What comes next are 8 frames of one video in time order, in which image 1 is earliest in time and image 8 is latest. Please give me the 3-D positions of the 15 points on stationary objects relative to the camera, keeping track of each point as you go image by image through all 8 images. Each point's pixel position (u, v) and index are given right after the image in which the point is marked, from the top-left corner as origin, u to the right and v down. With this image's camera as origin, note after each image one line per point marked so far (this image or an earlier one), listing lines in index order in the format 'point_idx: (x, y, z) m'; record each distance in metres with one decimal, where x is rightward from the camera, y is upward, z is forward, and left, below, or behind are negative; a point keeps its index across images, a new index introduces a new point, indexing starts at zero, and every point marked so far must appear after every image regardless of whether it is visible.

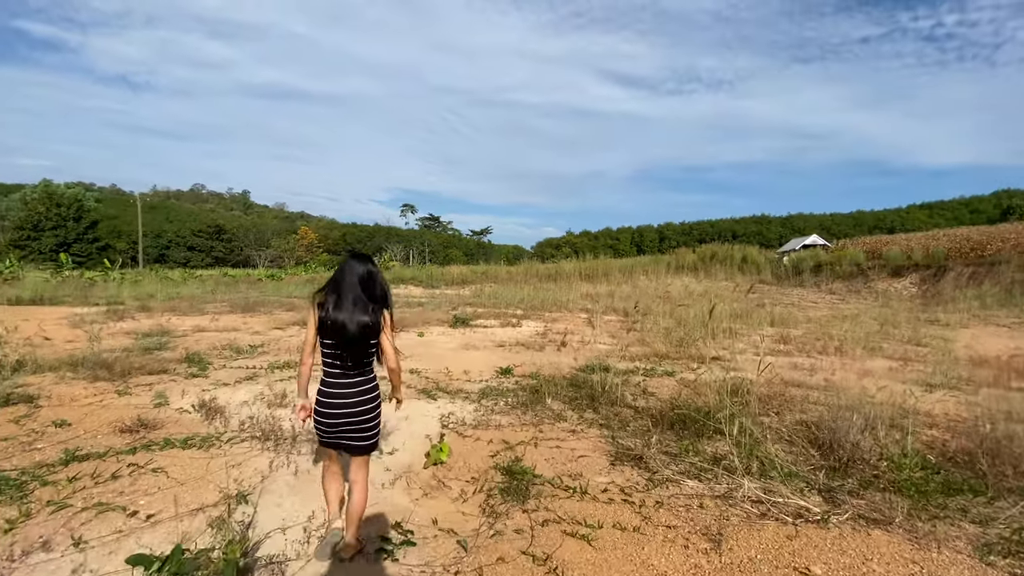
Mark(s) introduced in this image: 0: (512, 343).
0: (0.0, -1.1, +9.4) m
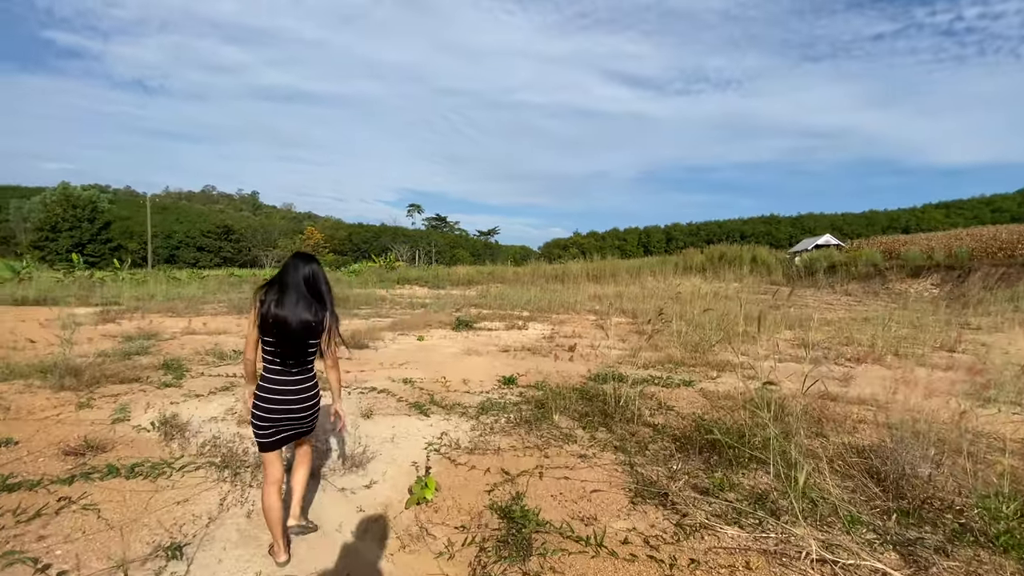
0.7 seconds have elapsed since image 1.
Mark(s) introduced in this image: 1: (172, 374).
0: (+0.1, -1.1, +8.8) m
1: (-4.2, -1.1, +6.0) m
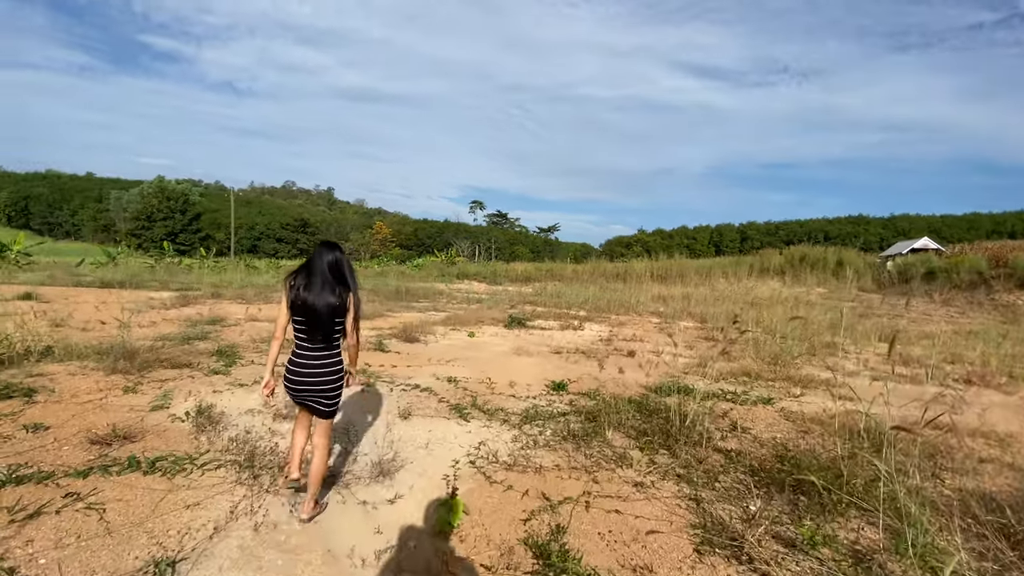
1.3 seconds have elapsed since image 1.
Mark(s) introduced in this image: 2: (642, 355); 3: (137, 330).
0: (+1.0, -1.1, +8.3) m
1: (-3.6, -0.9, +6.0) m
2: (+2.2, -1.2, +8.2) m
3: (-5.8, -0.7, +7.5) m
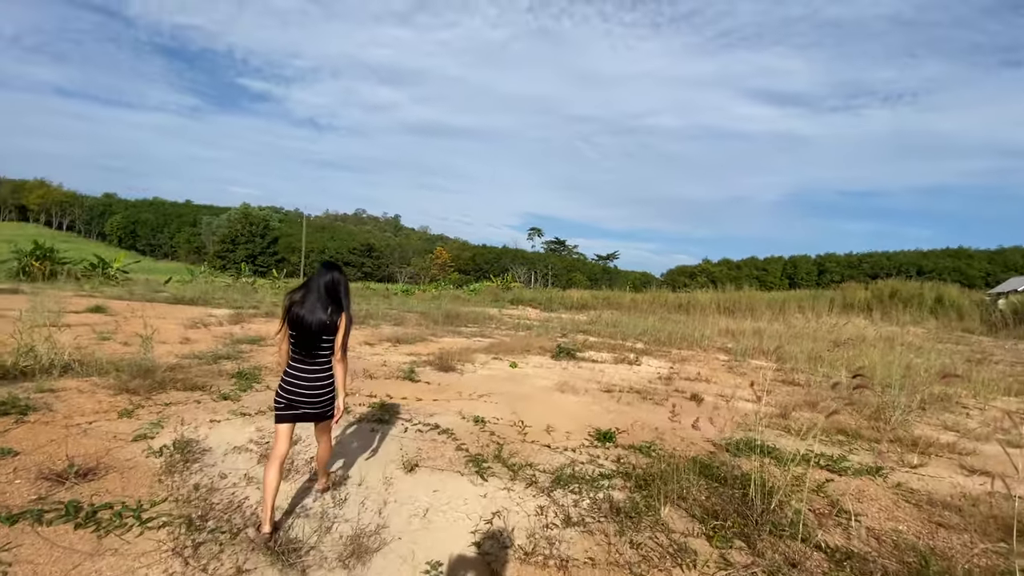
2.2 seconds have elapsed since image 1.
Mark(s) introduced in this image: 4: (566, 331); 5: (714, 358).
0: (+1.7, -1.5, +7.3) m
1: (-3.2, -1.1, +5.6) m
2: (+2.9, -1.7, +7.1) m
3: (-5.1, -0.9, +7.3) m
4: (+1.7, -1.4, +15.2) m
5: (+5.3, -1.9, +12.8) m
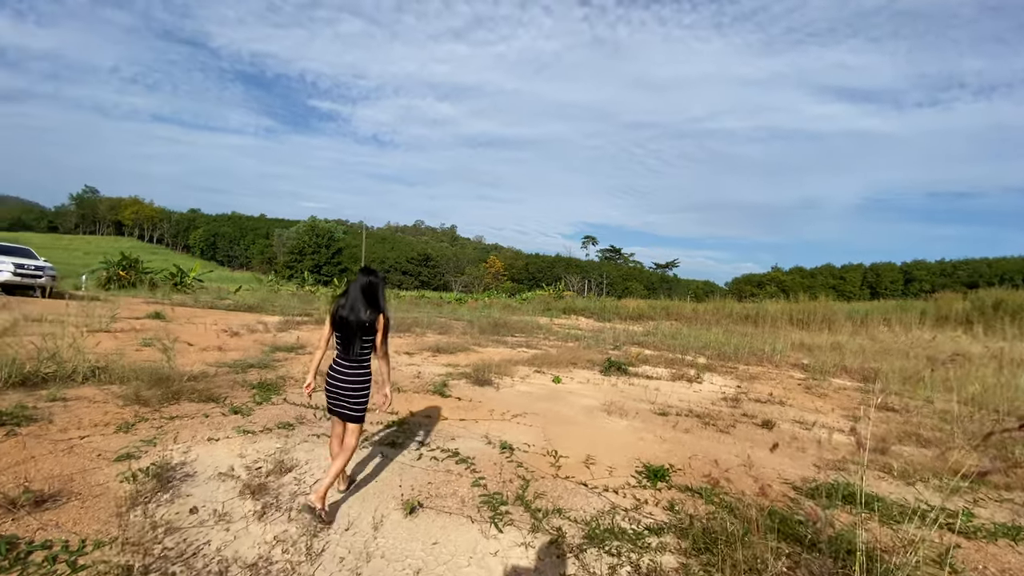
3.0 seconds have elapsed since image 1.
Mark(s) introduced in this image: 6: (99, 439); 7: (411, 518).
0: (+2.3, -1.6, +6.4) m
1: (-2.8, -1.2, +5.2) m
2: (+3.4, -1.8, +6.0) m
3: (-4.5, -1.0, +7.2) m
4: (+3.1, -1.6, +14.2) m
5: (+6.5, -2.1, +11.4) m
6: (-3.2, -1.2, +3.7) m
7: (-0.6, -1.3, +2.8) m
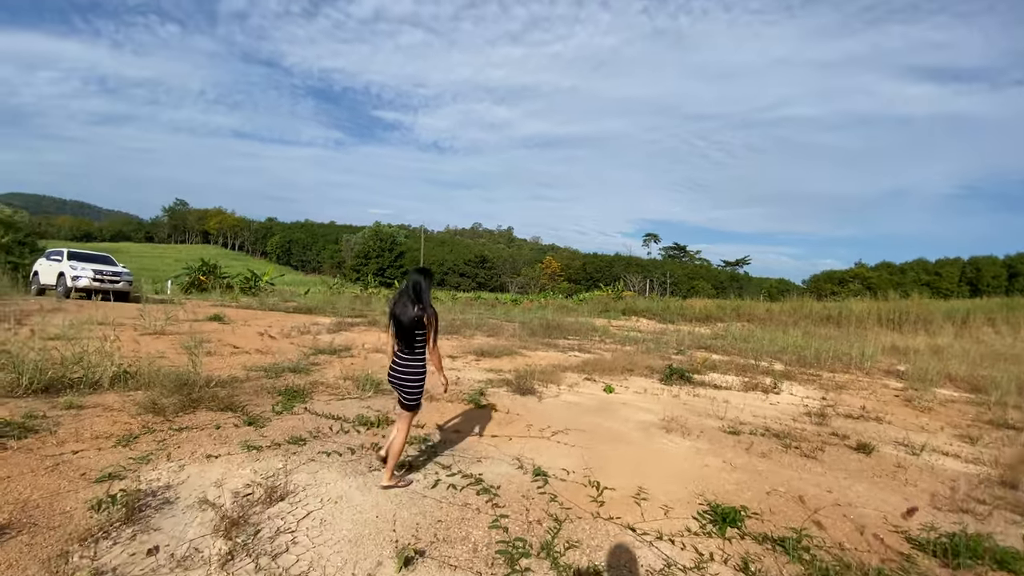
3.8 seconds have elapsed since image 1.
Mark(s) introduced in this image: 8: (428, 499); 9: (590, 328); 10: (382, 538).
0: (+2.8, -1.6, +5.5) m
1: (-2.4, -1.2, +4.9) m
2: (+3.8, -1.7, +4.9) m
3: (-3.9, -1.0, +7.1) m
4: (+4.6, -1.6, +13.1) m
5: (+7.6, -2.0, +9.9) m
6: (-3.0, -1.2, +3.4) m
7: (-0.5, -1.3, +2.3) m
8: (-0.5, -1.3, +3.1) m
9: (+2.5, -1.3, +15.6) m
10: (-0.7, -1.3, +2.5) m
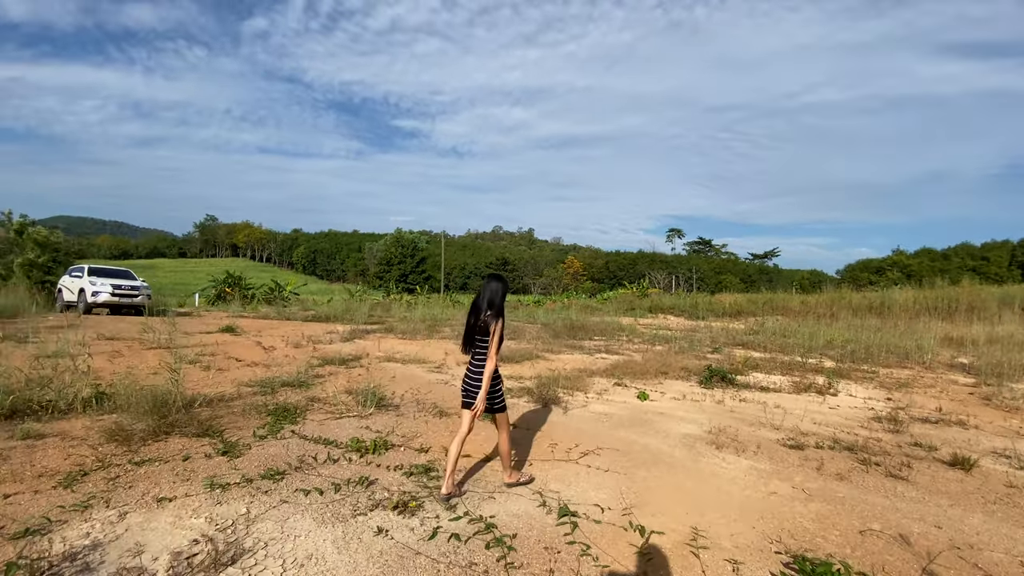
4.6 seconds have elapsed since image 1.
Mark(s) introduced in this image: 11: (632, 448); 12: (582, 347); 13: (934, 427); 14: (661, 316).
0: (+3.0, -1.5, +4.6) m
1: (-2.2, -1.2, +4.3) m
2: (+4.0, -1.5, +4.0) m
3: (-3.6, -1.1, +6.5) m
4: (+5.2, -1.4, +12.2) m
5: (+8.0, -1.7, +8.8) m
6: (-2.8, -1.2, +2.8) m
7: (-0.5, -1.3, +1.6) m
8: (-0.4, -1.3, +2.4) m
9: (+3.2, -1.2, +14.7) m
10: (-0.6, -1.3, +1.8) m
11: (+1.1, -1.4, +4.3) m
12: (+1.7, -1.4, +11.4) m
13: (+5.0, -1.6, +5.7) m
14: (+5.8, -1.1, +19.0) m
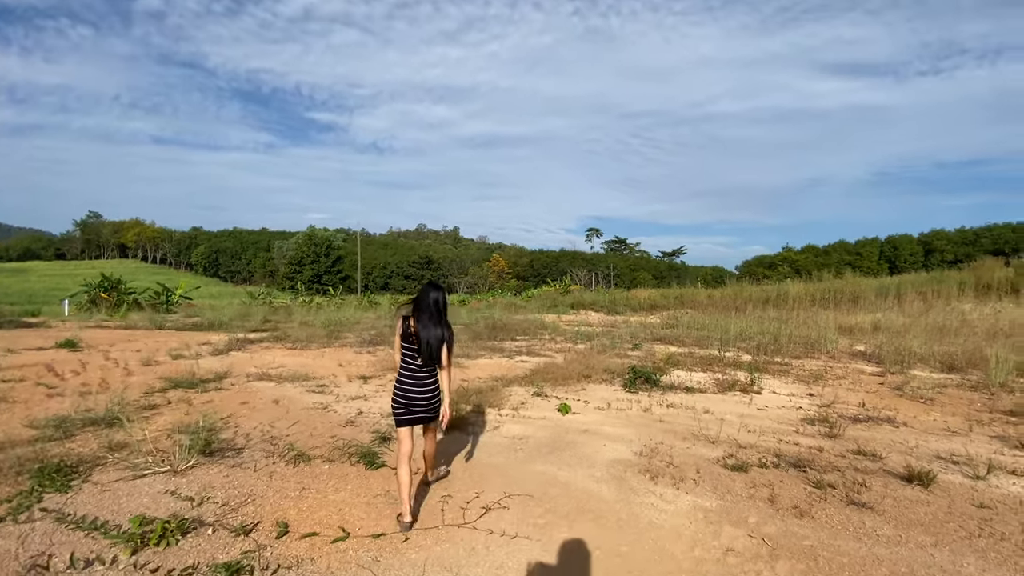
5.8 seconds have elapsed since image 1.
0: (+2.1, -1.4, +3.9) m
1: (-3.0, -1.3, +2.8) m
2: (+3.2, -1.5, +3.5) m
3: (-4.7, -1.2, +4.8) m
4: (+3.1, -1.3, +11.7) m
5: (+6.4, -1.6, +8.9) m
6: (-3.4, -1.3, +1.3) m
7: (-0.8, -1.3, +0.4) m
8: (-0.9, -1.3, +1.2) m
9: (+0.7, -1.1, +13.9) m
10: (-1.0, -1.3, +0.6) m
11: (+0.3, -1.4, +3.3) m
12: (-0.3, -1.3, +10.5) m
13: (+3.9, -1.5, +5.3) m
14: (+2.7, -1.0, +18.6) m
